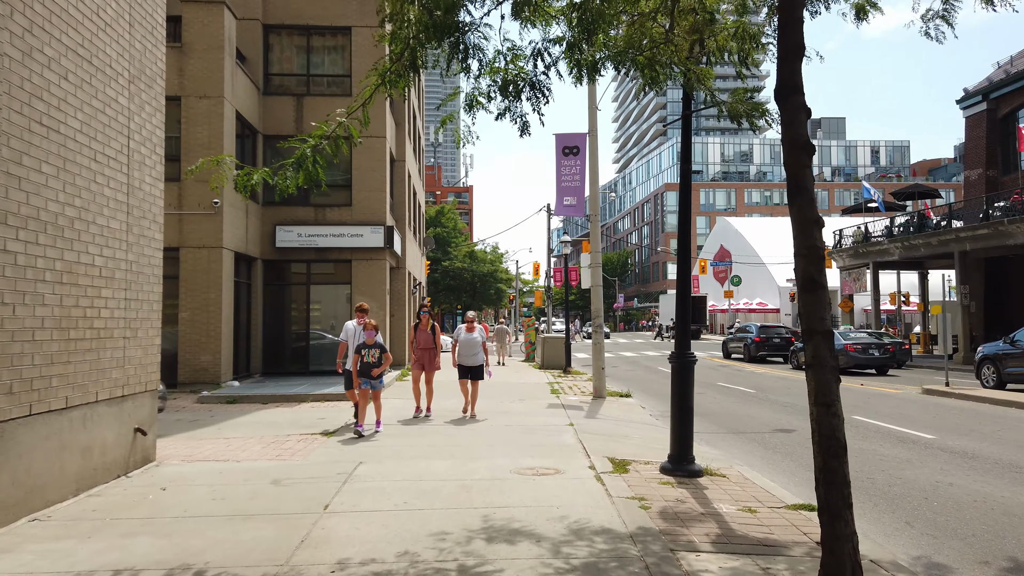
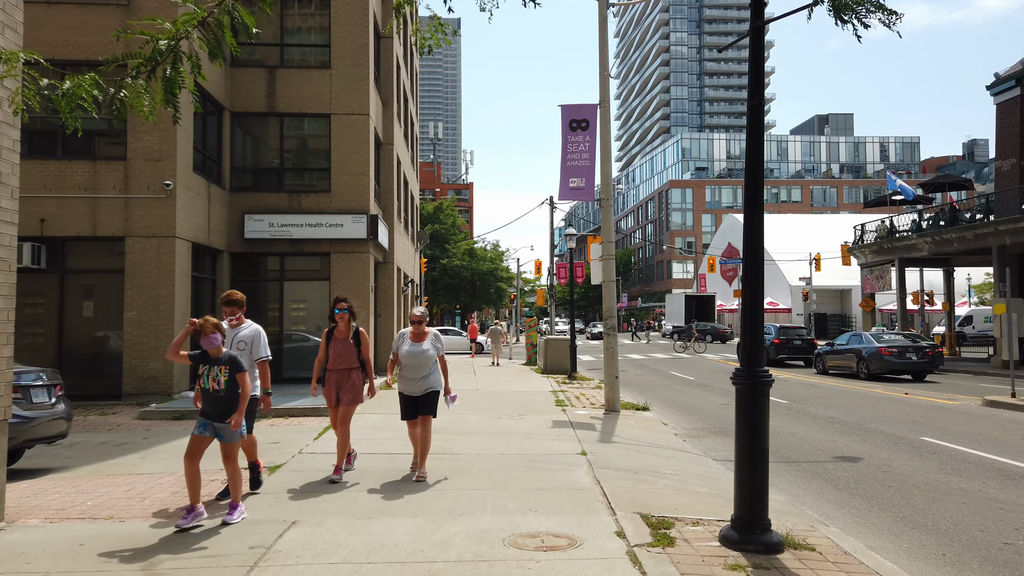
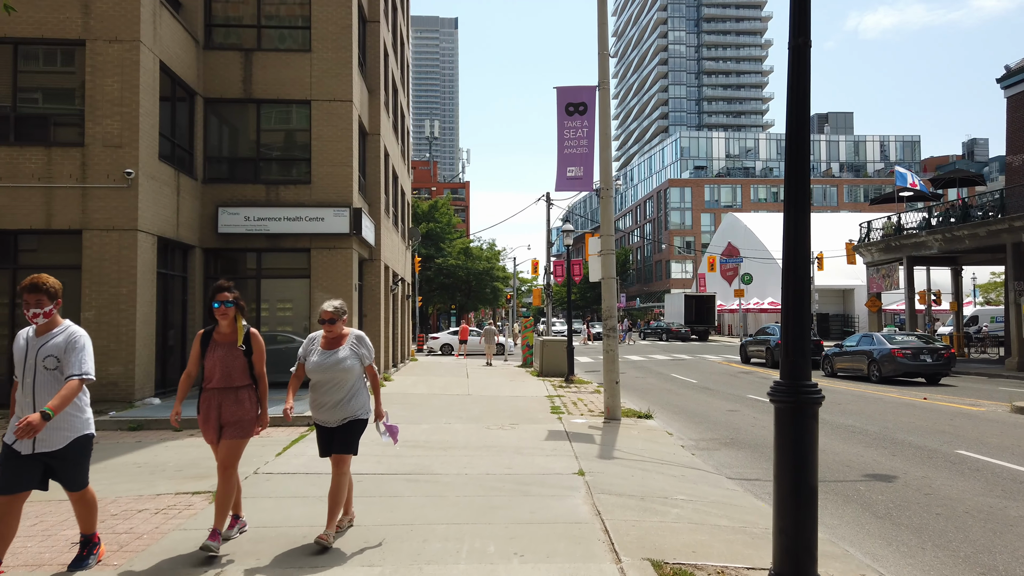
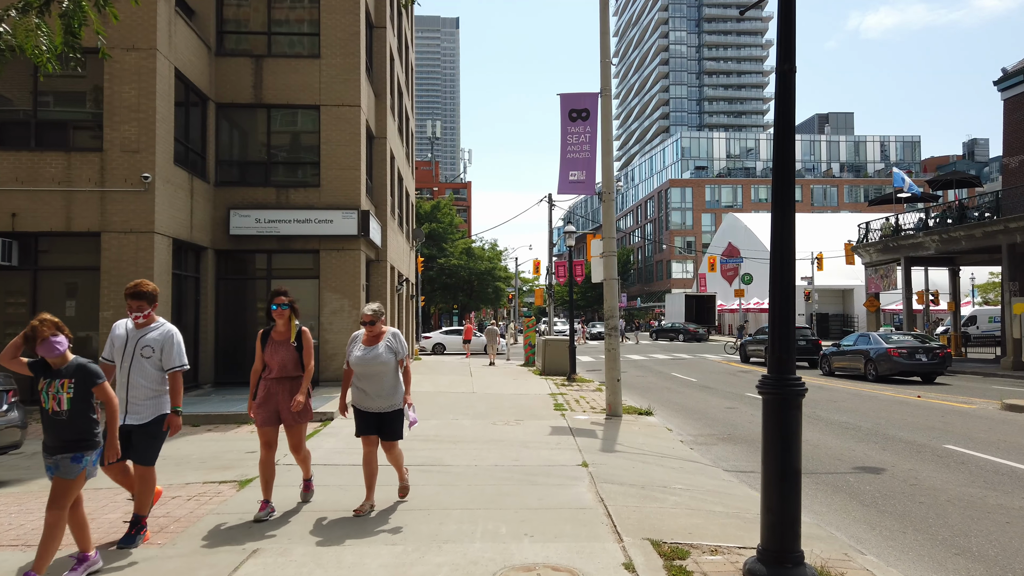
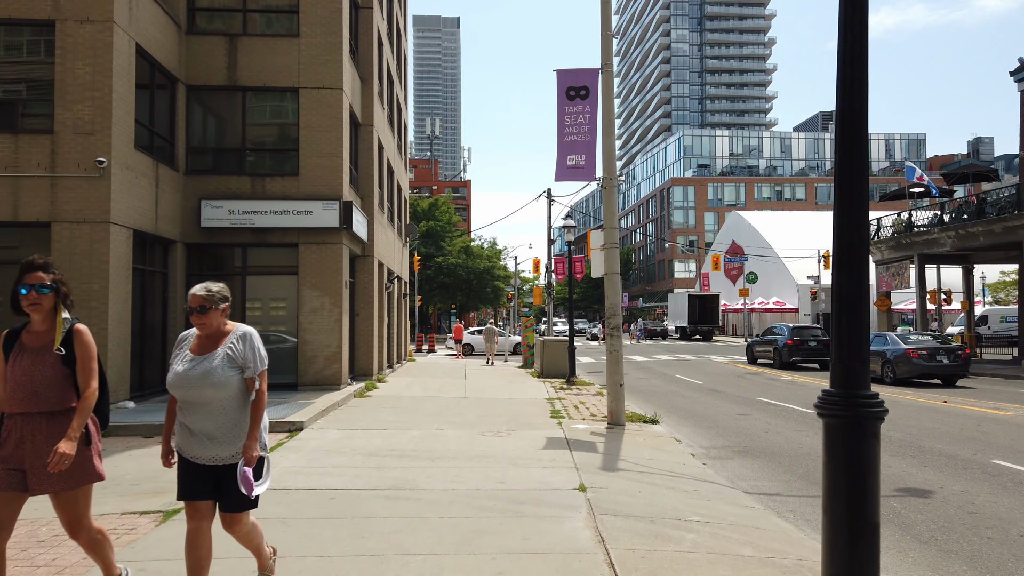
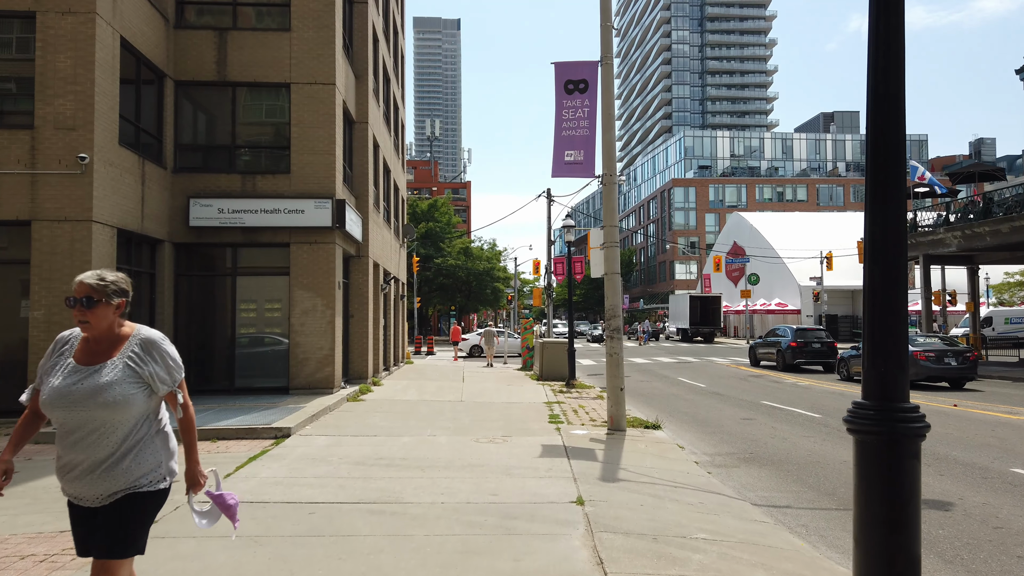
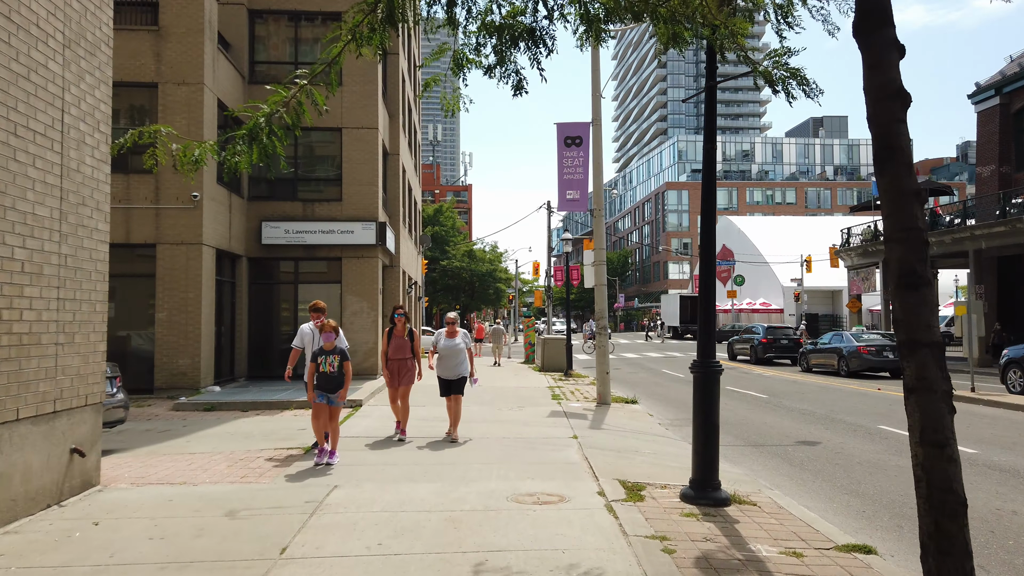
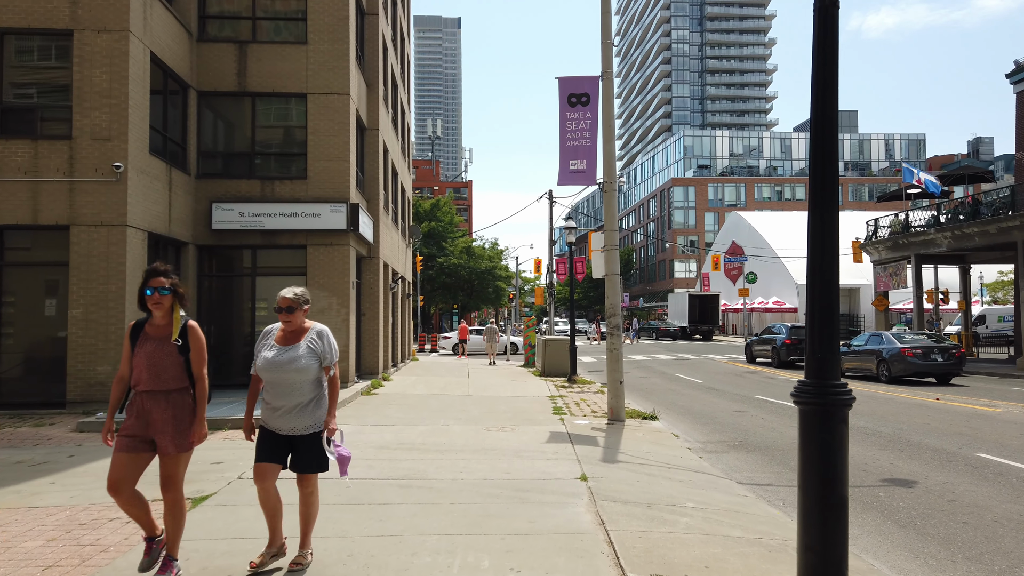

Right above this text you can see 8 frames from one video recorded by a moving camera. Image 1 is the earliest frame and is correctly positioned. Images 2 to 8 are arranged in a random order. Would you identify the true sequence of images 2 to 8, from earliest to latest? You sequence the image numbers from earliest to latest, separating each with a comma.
7, 2, 4, 3, 8, 5, 6
